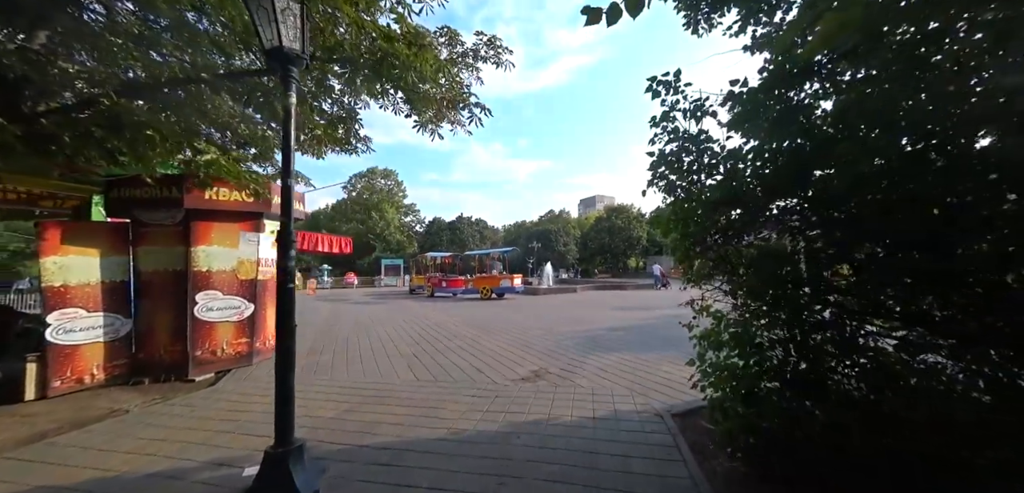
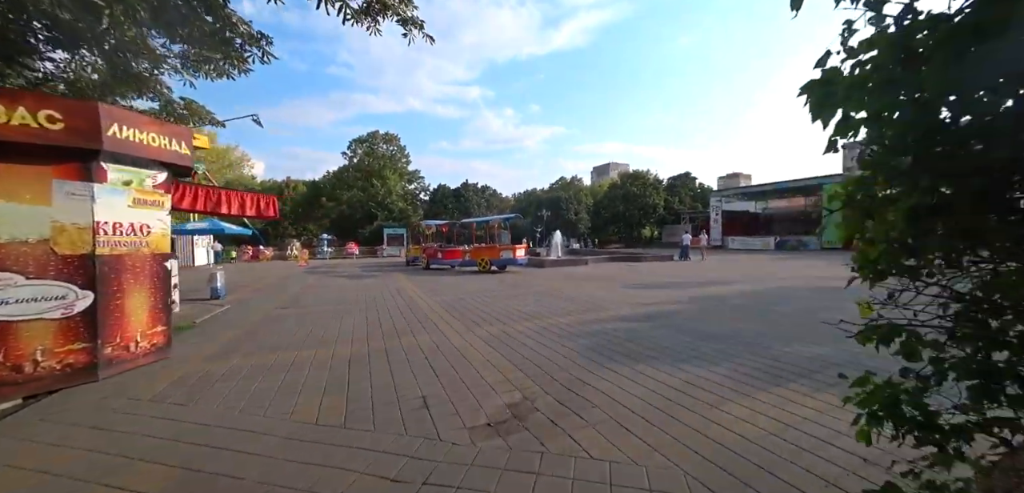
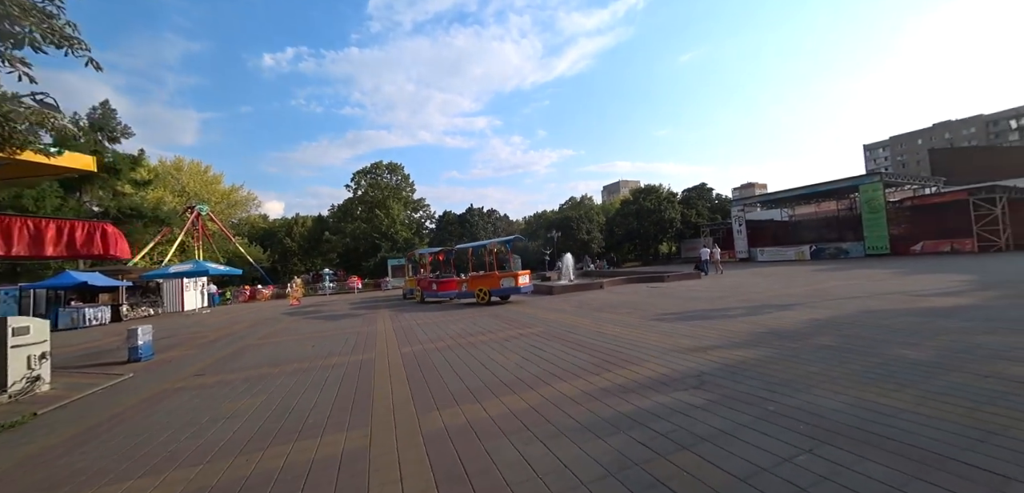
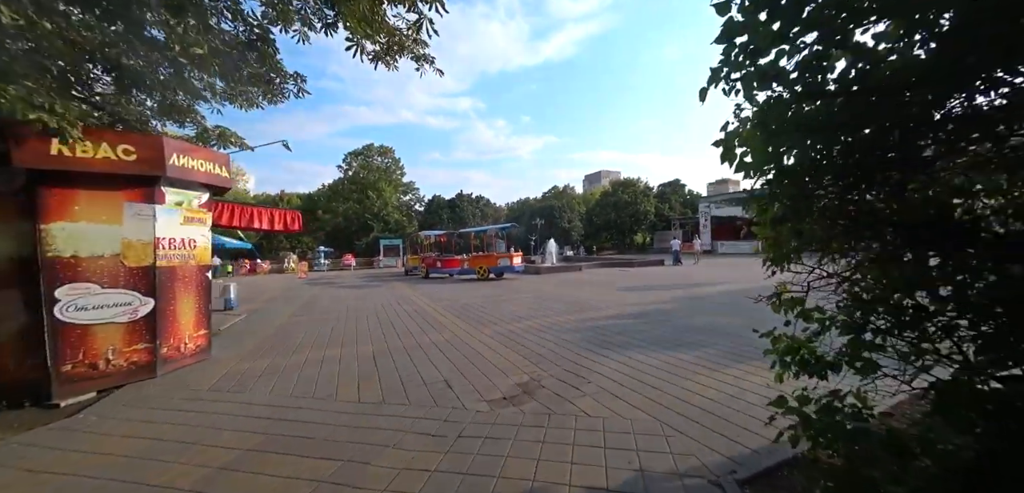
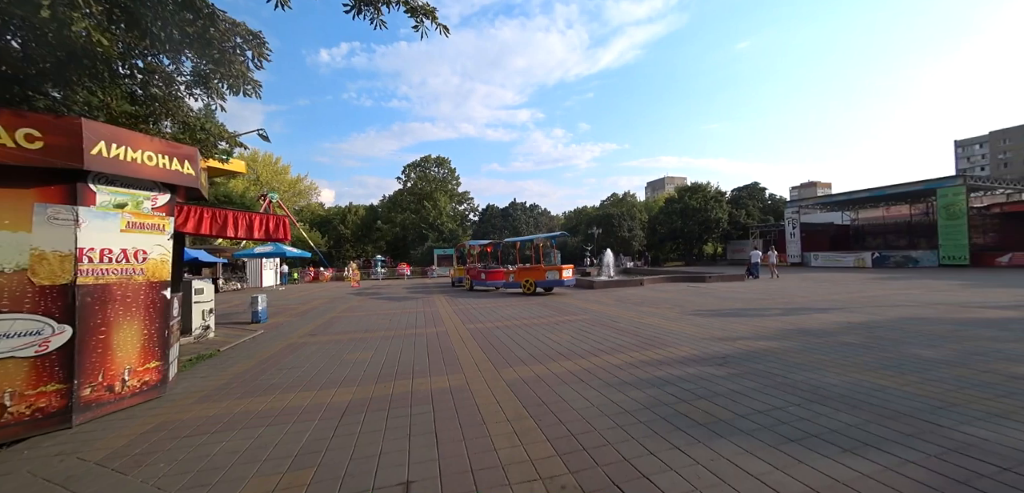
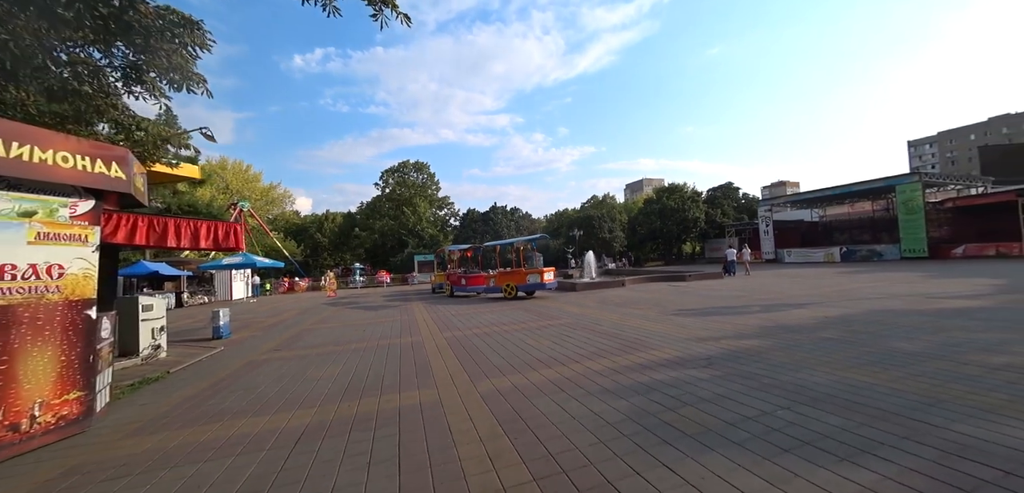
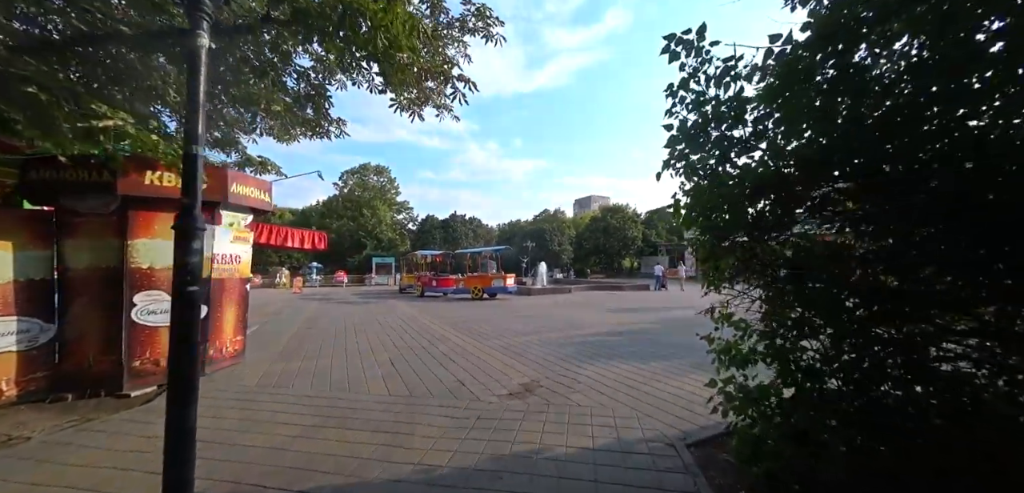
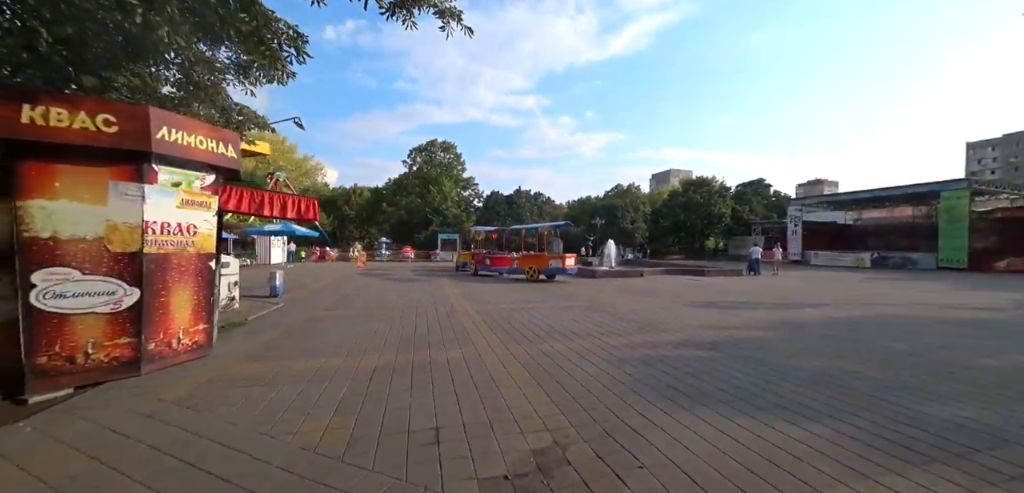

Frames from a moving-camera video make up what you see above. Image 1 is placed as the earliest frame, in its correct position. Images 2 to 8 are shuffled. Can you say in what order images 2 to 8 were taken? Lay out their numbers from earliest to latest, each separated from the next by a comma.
7, 4, 2, 8, 5, 6, 3
